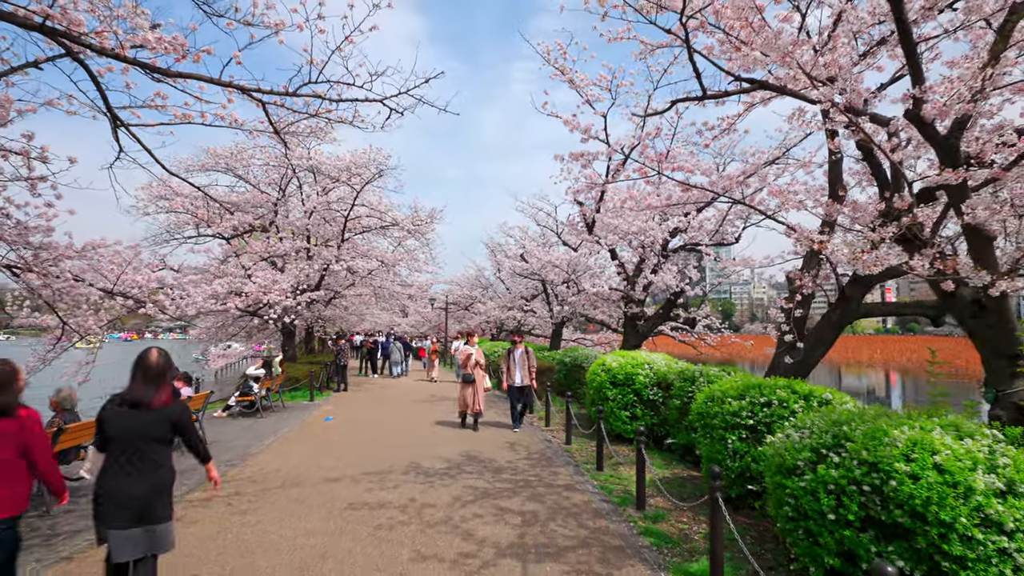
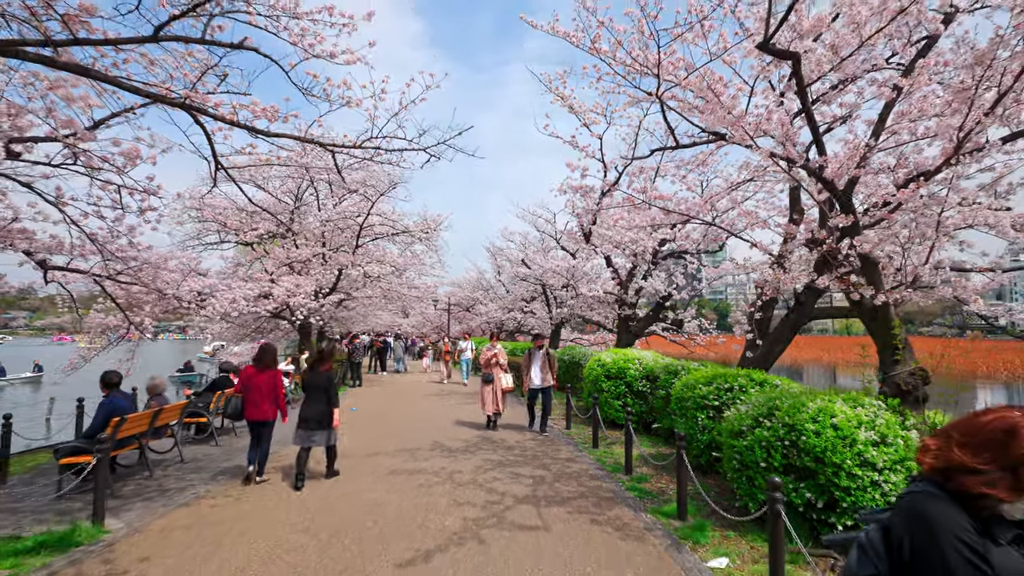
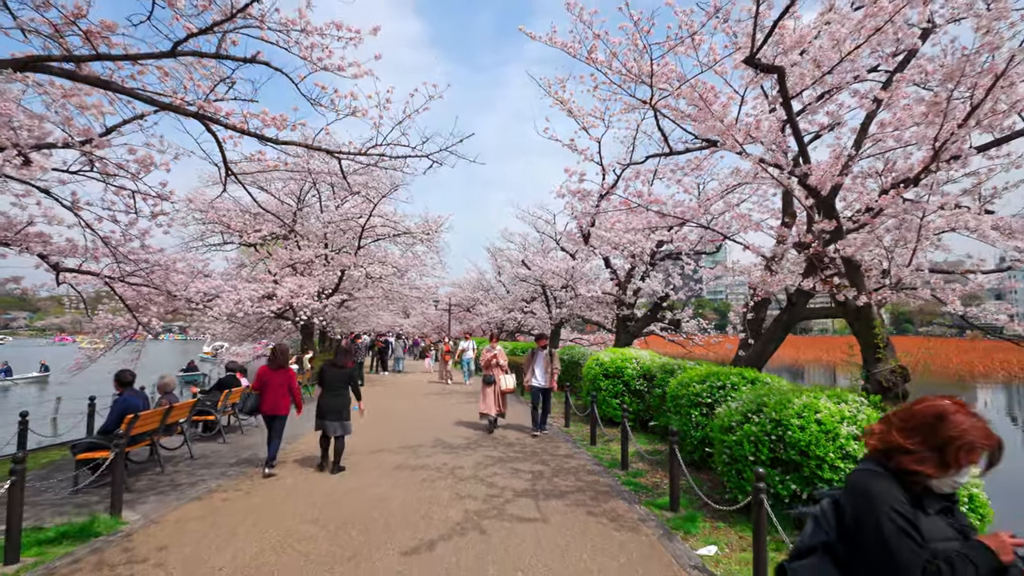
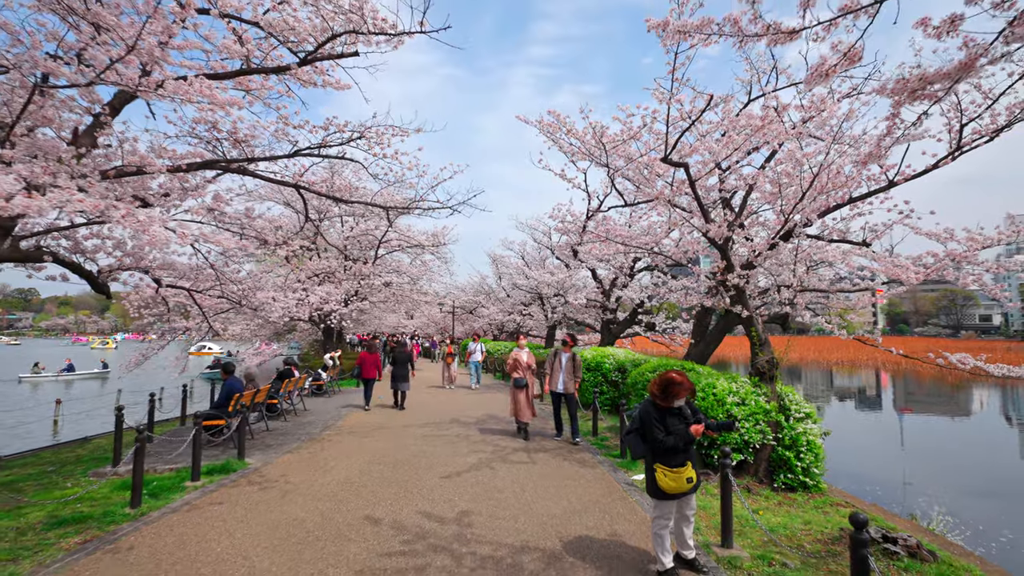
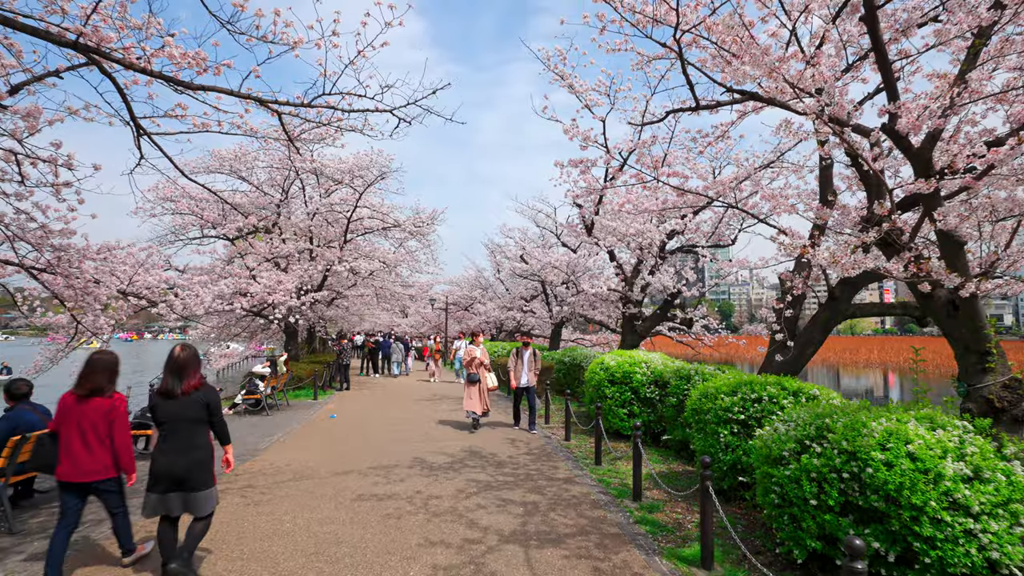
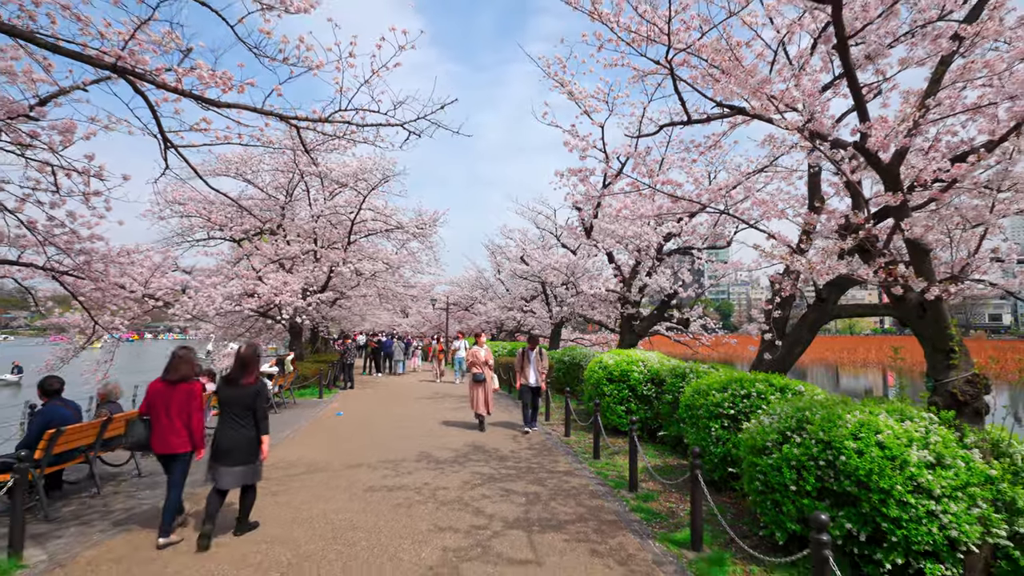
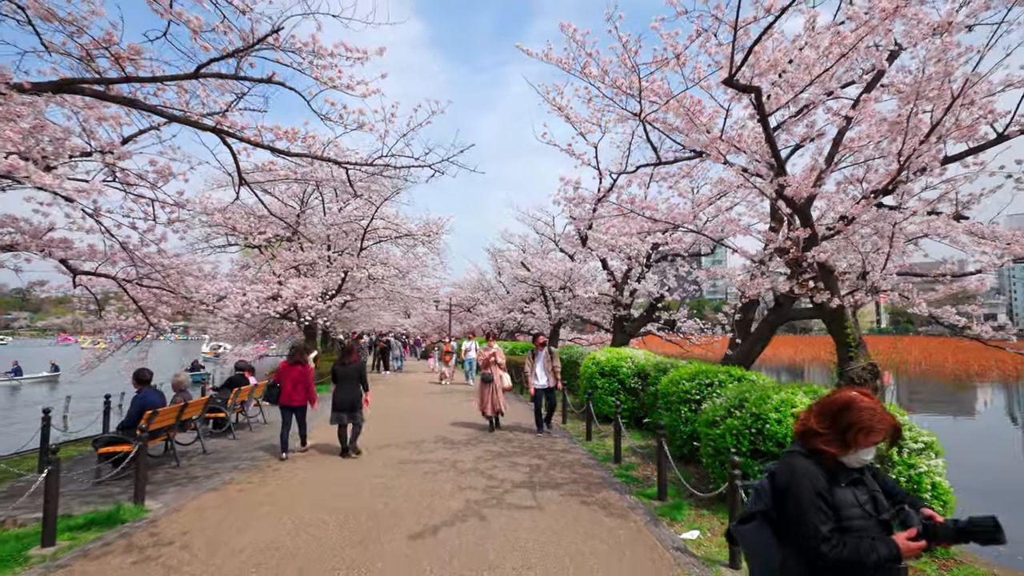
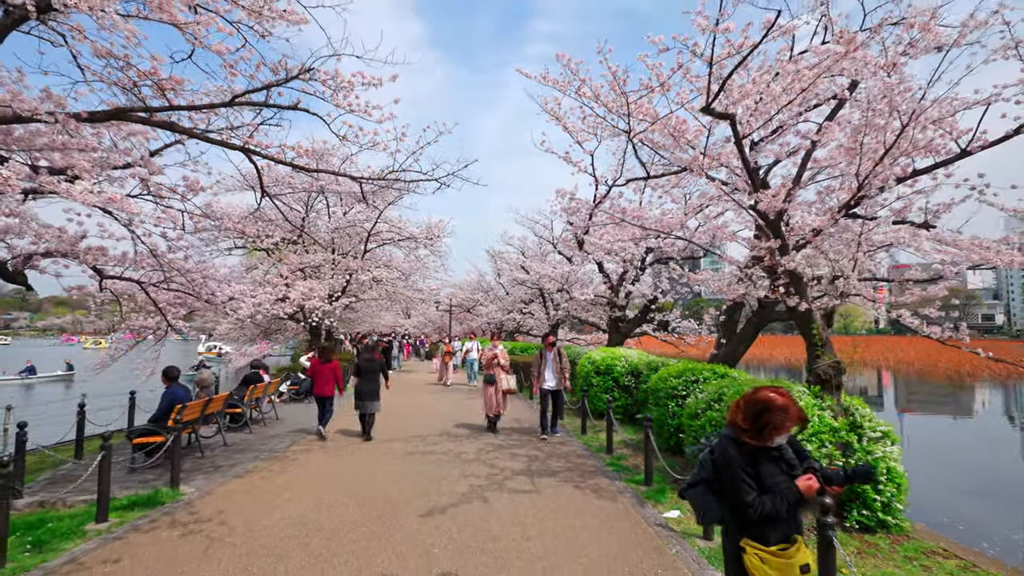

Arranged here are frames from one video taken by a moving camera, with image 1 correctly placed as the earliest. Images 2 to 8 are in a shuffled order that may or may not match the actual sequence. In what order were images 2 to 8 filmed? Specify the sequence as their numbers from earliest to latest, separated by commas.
5, 6, 2, 3, 7, 8, 4
